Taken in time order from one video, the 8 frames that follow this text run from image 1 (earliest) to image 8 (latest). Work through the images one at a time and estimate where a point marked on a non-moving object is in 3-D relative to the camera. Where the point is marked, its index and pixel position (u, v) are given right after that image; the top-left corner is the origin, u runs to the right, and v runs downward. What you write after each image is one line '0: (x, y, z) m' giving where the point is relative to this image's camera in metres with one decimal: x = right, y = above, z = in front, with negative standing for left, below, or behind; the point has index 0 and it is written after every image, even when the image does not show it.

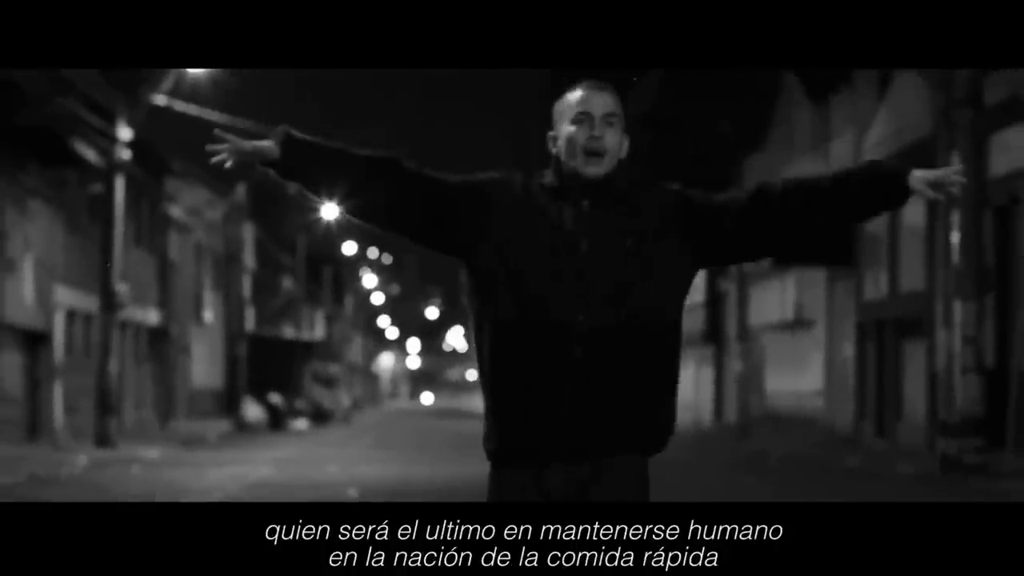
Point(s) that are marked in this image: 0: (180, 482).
0: (-4.0, -2.3, +18.9) m
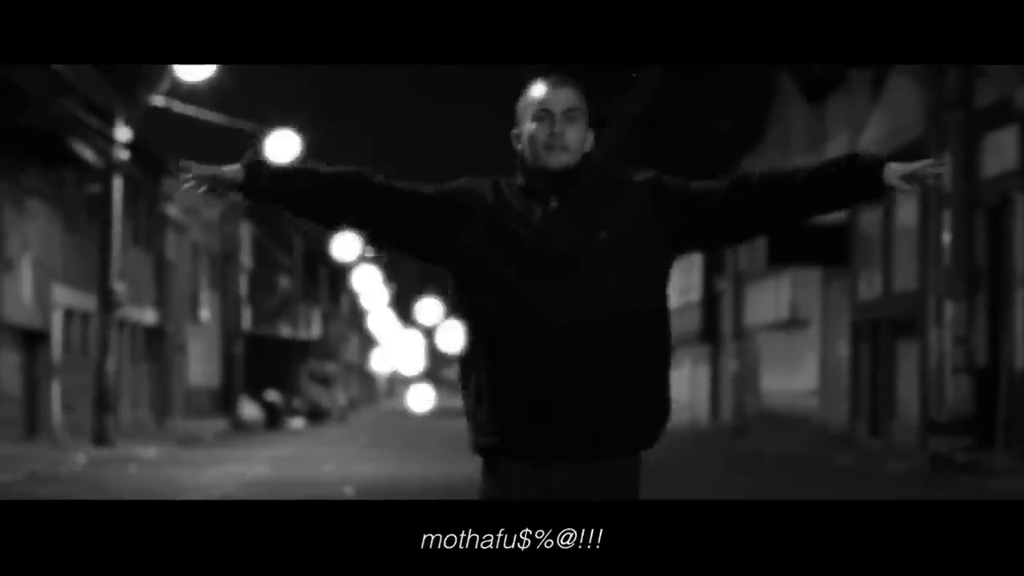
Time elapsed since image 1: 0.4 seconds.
0: (-4.1, -2.3, +19.1) m
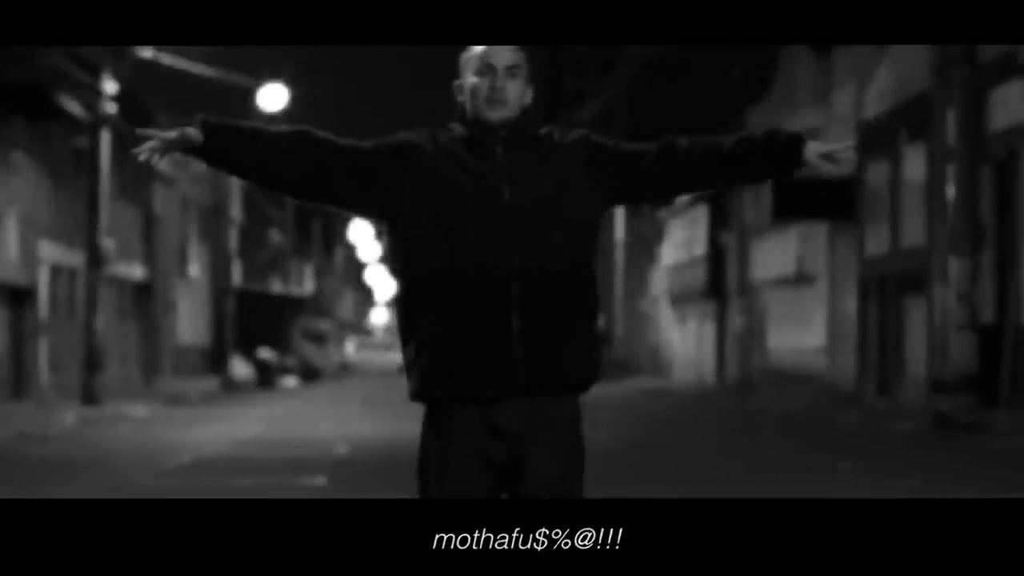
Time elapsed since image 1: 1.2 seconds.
0: (-4.1, -1.8, +18.7) m
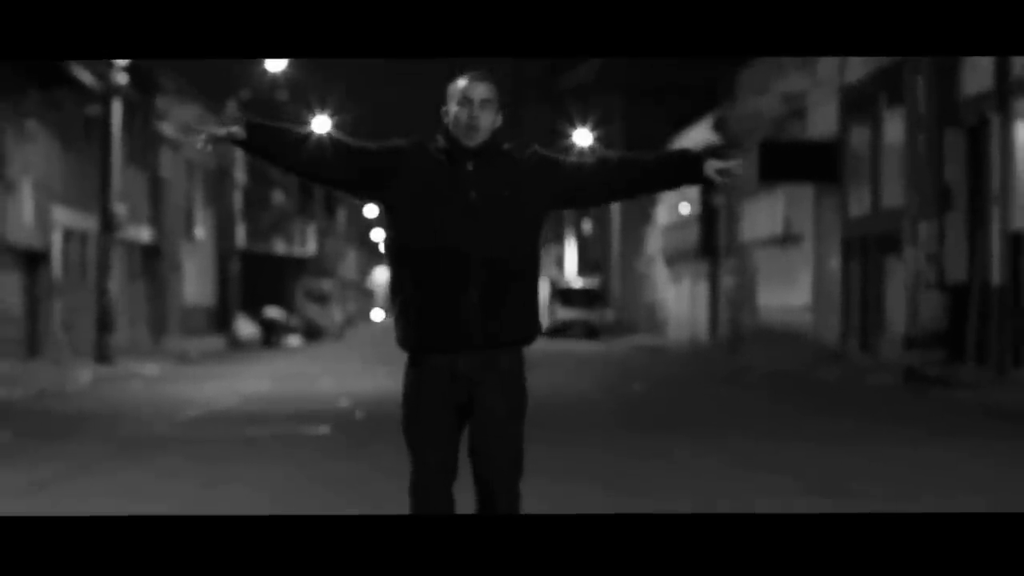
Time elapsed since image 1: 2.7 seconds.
0: (-4.2, -1.4, +19.8) m
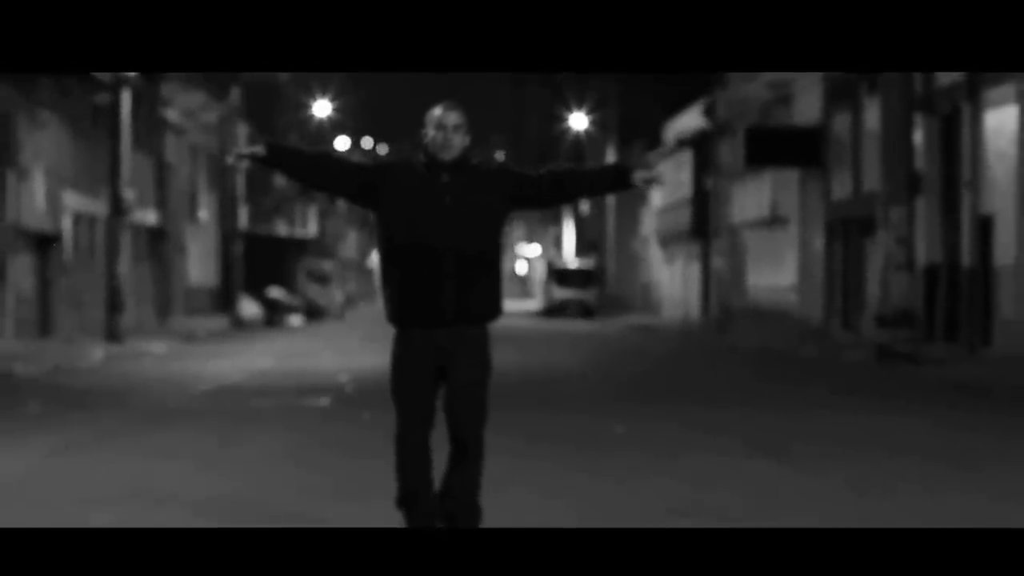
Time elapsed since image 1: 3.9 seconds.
0: (-4.4, -1.1, +20.9) m
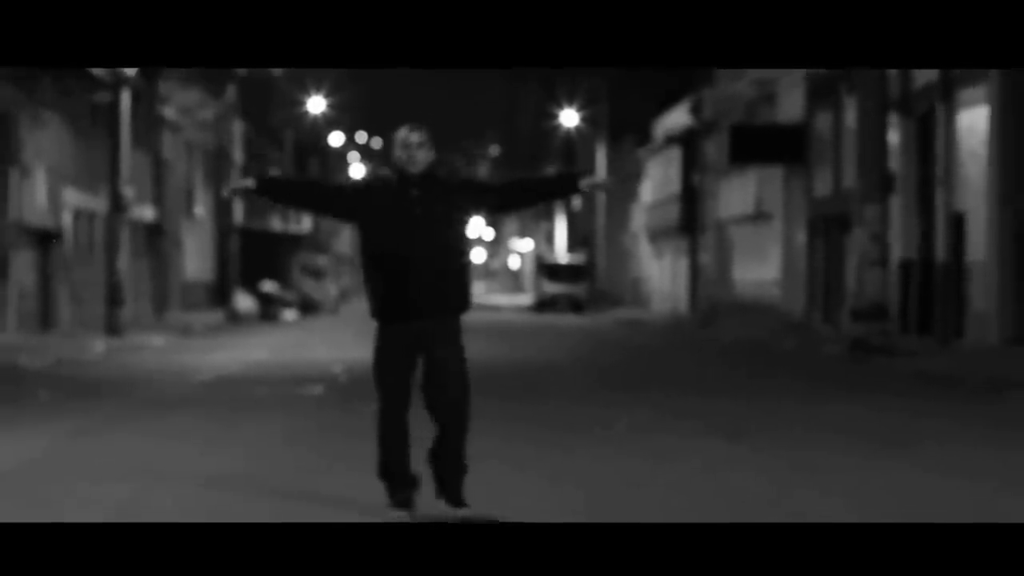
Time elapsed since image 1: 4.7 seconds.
0: (-4.5, -1.0, +21.7) m
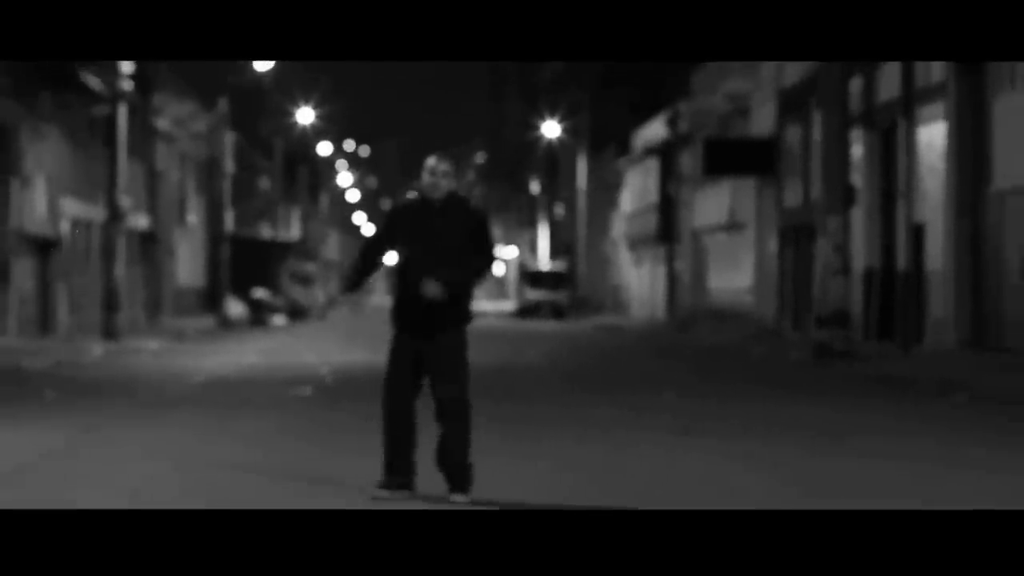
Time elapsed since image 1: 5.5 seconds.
0: (-4.8, -1.1, +22.8) m
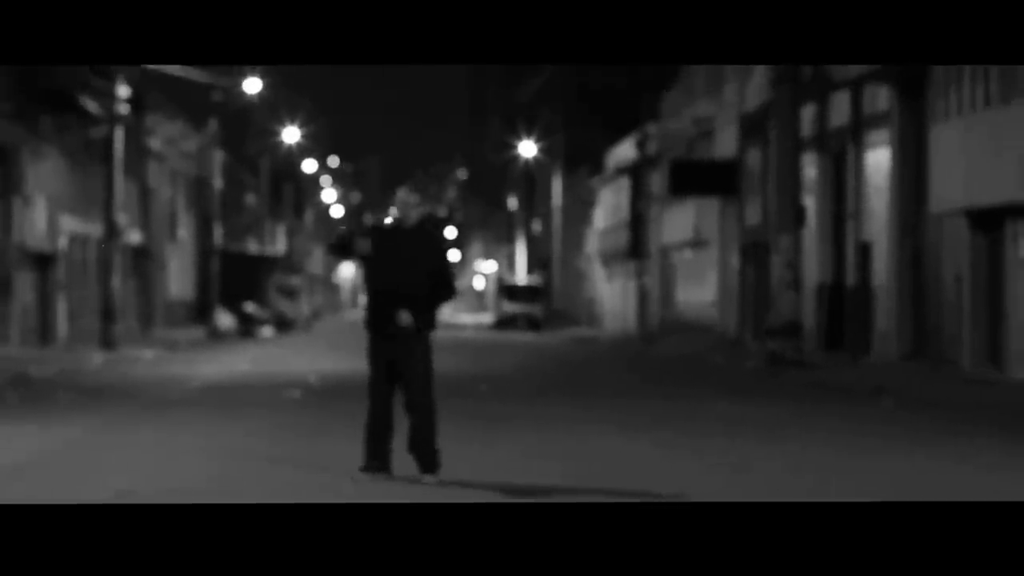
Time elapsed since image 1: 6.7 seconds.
0: (-5.2, -1.3, +24.5) m
